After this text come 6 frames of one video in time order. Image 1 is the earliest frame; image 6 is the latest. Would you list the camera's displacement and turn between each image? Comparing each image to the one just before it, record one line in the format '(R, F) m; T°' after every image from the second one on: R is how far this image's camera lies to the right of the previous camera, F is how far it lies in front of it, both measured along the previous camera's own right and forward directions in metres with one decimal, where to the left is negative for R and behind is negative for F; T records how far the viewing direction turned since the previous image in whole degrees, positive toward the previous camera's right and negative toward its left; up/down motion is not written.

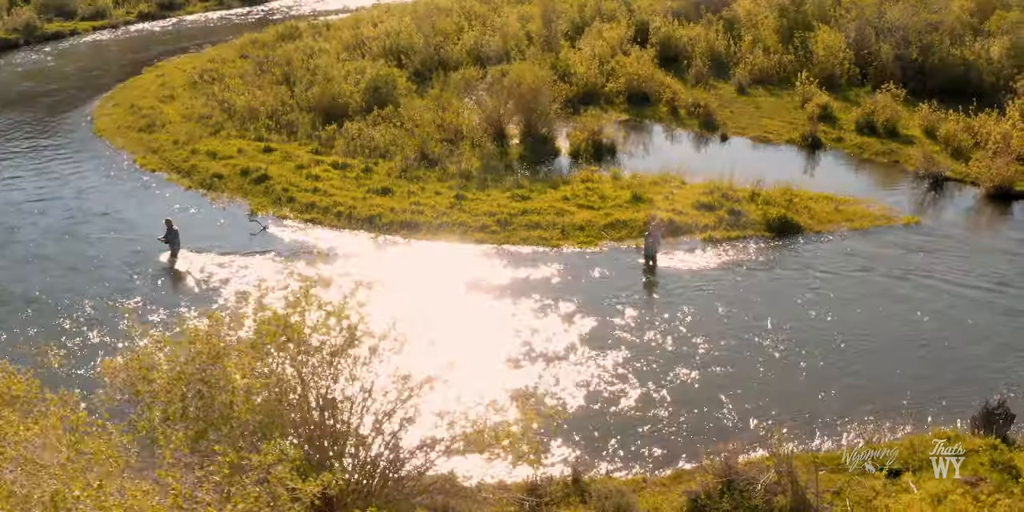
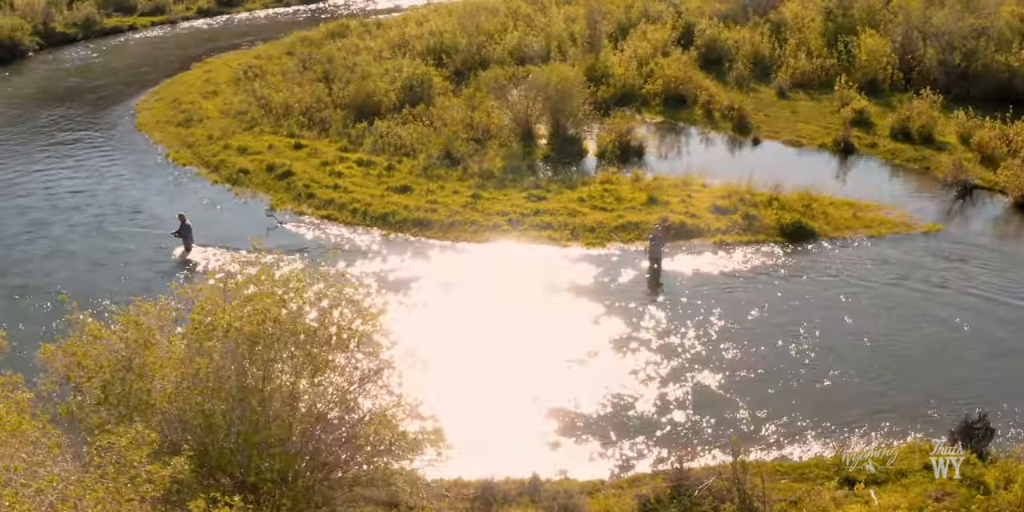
(+0.8, +0.1) m; -3°
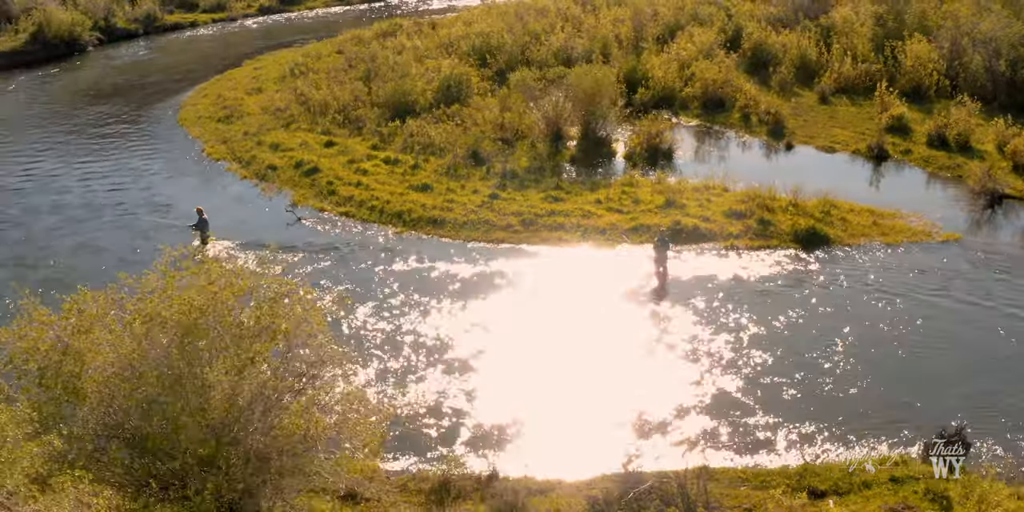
(+0.8, 0.0) m; -3°
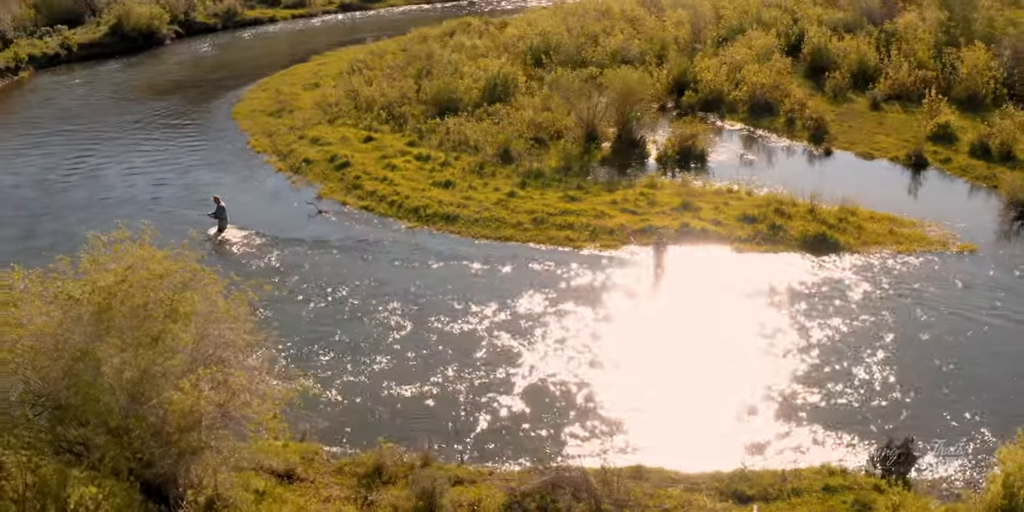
(+1.2, -0.1) m; -4°
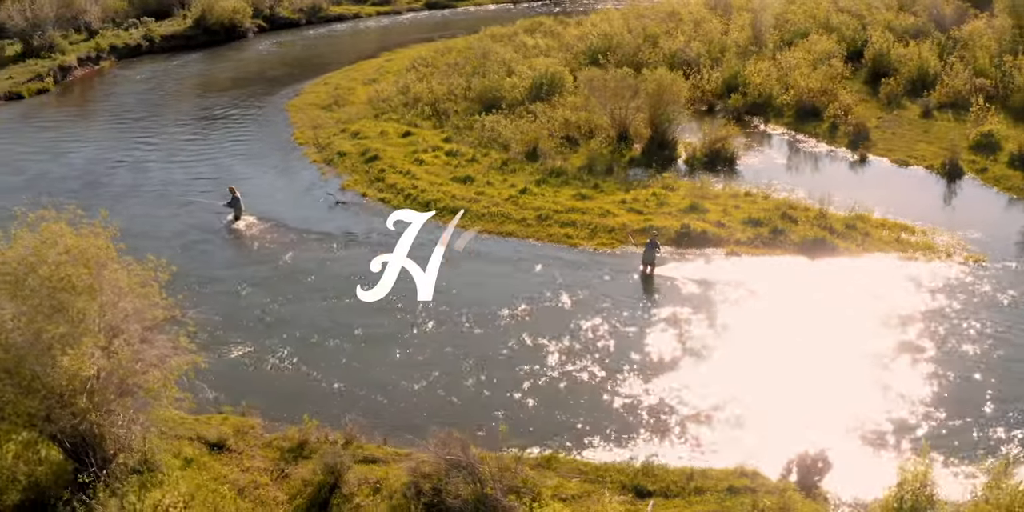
(+1.4, -0.2) m; -4°
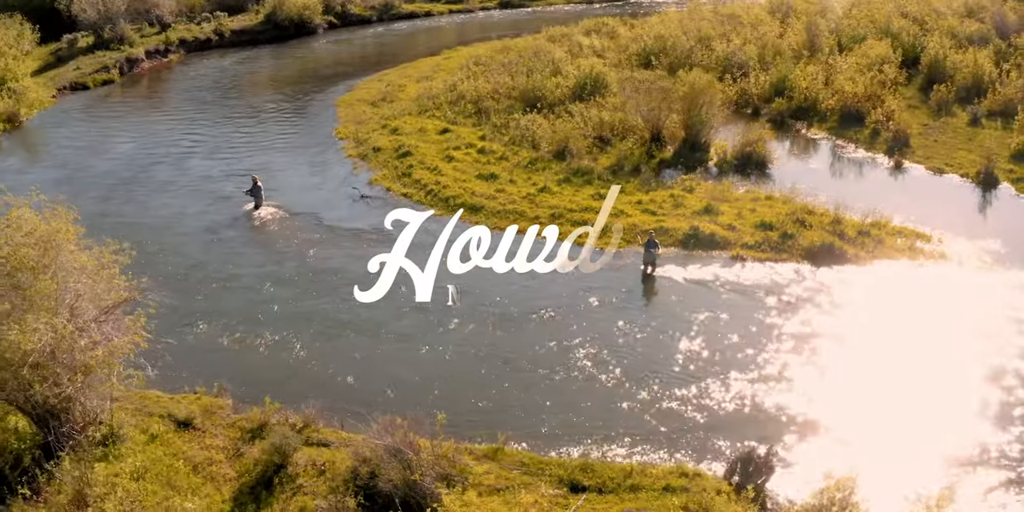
(+1.1, -0.1) m; -3°
